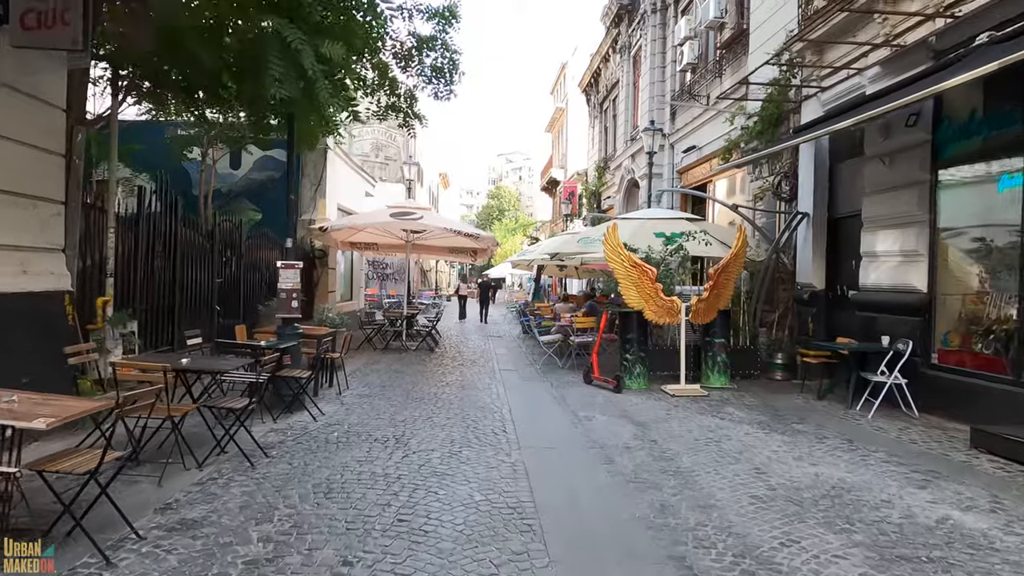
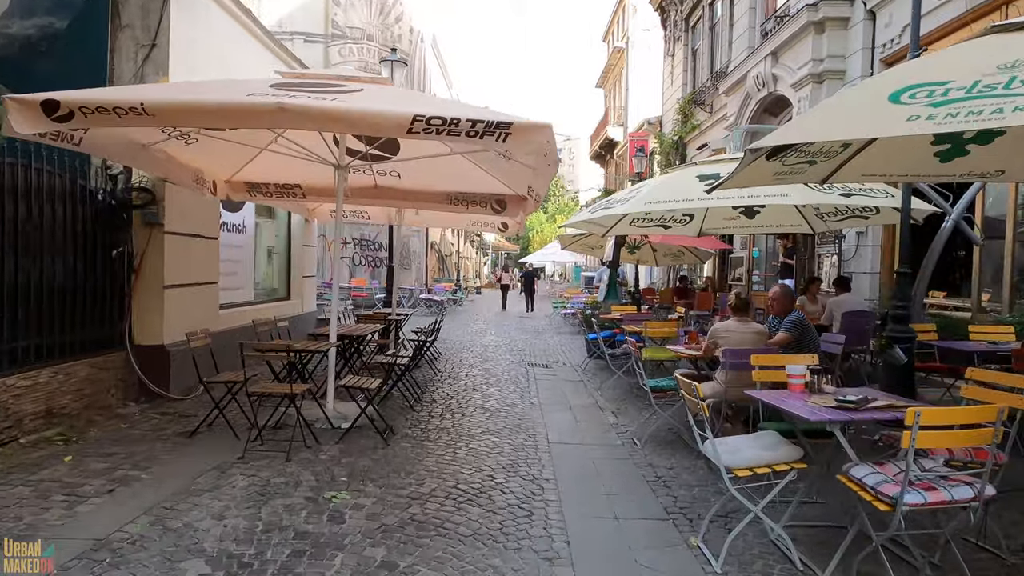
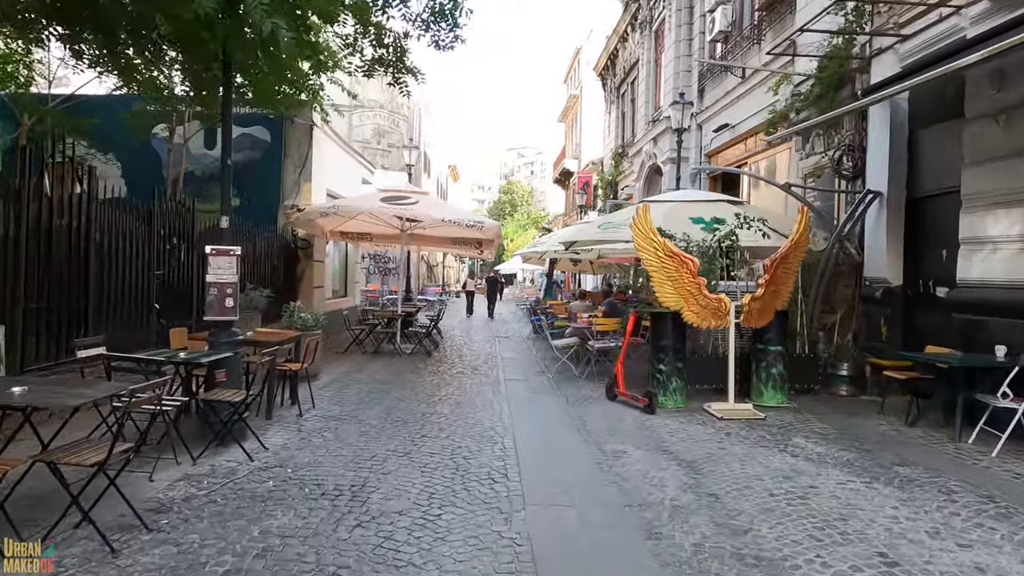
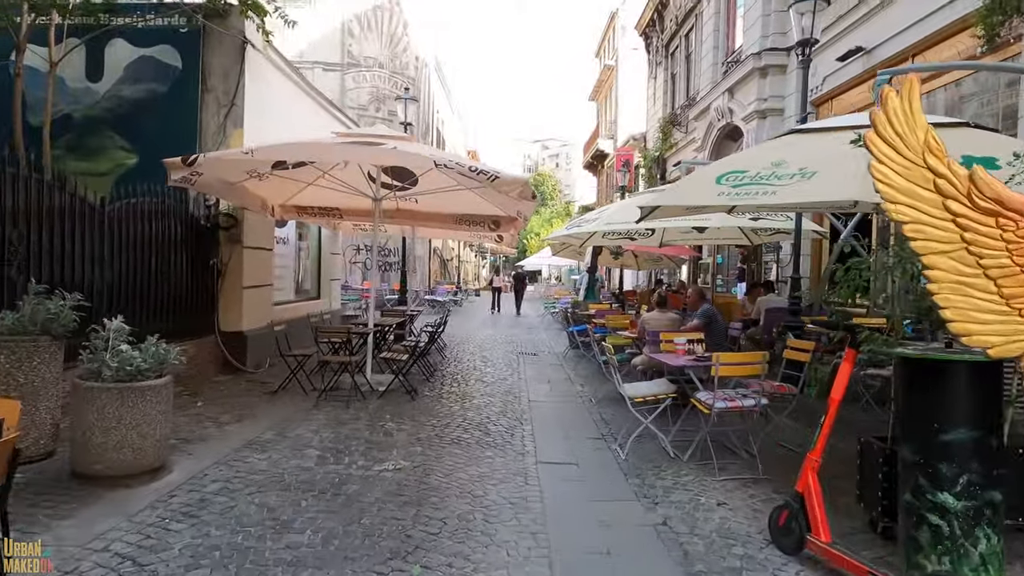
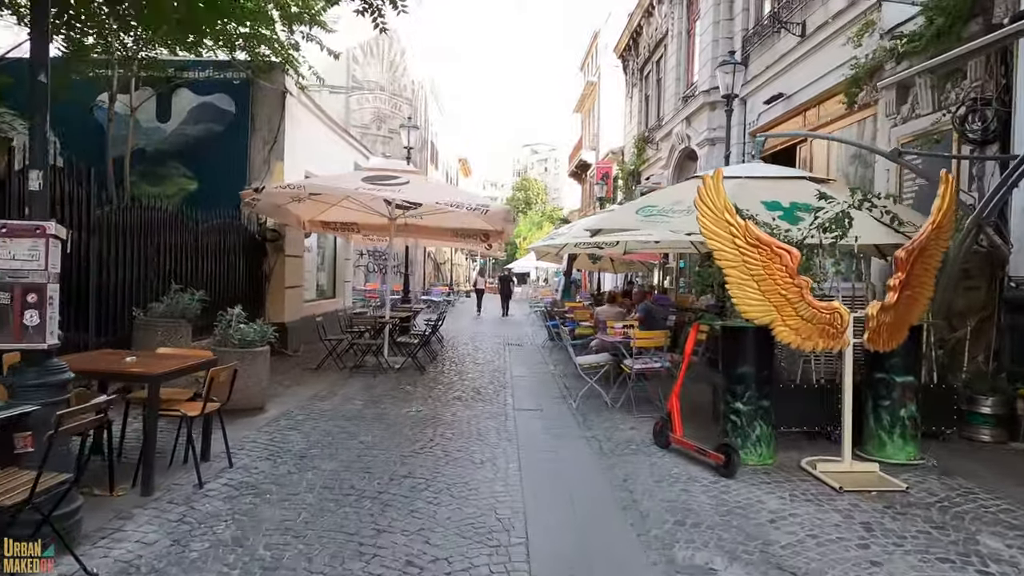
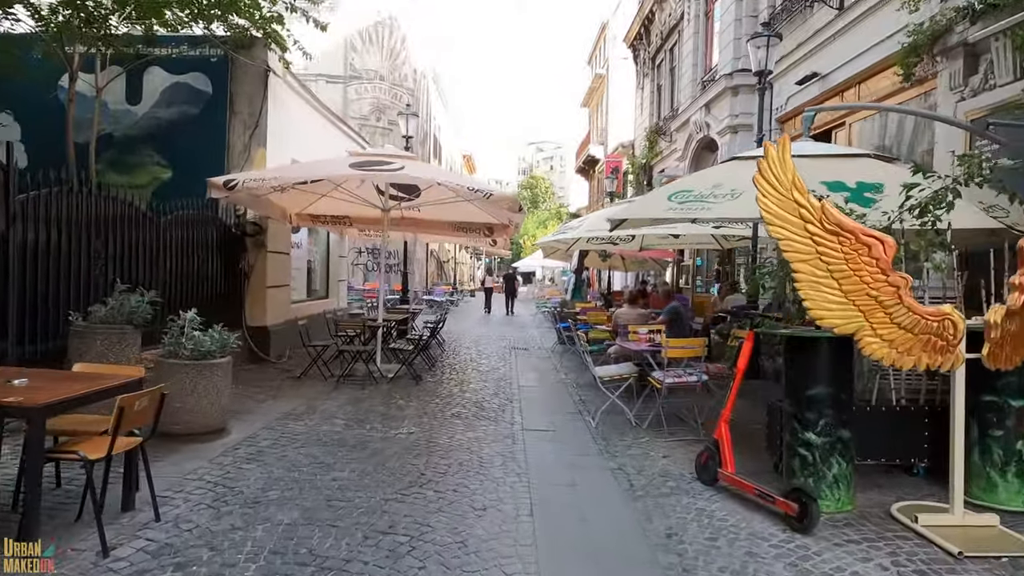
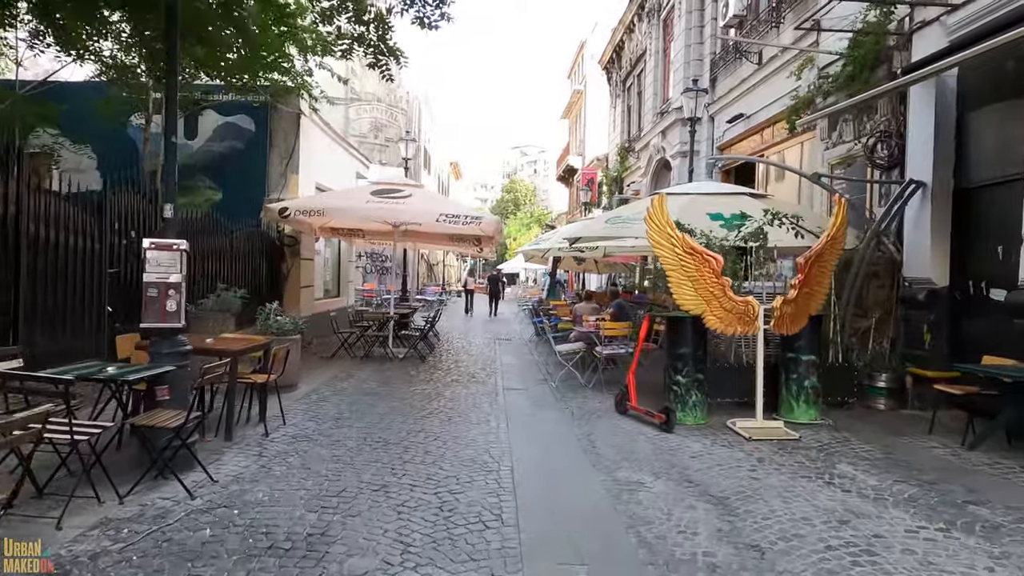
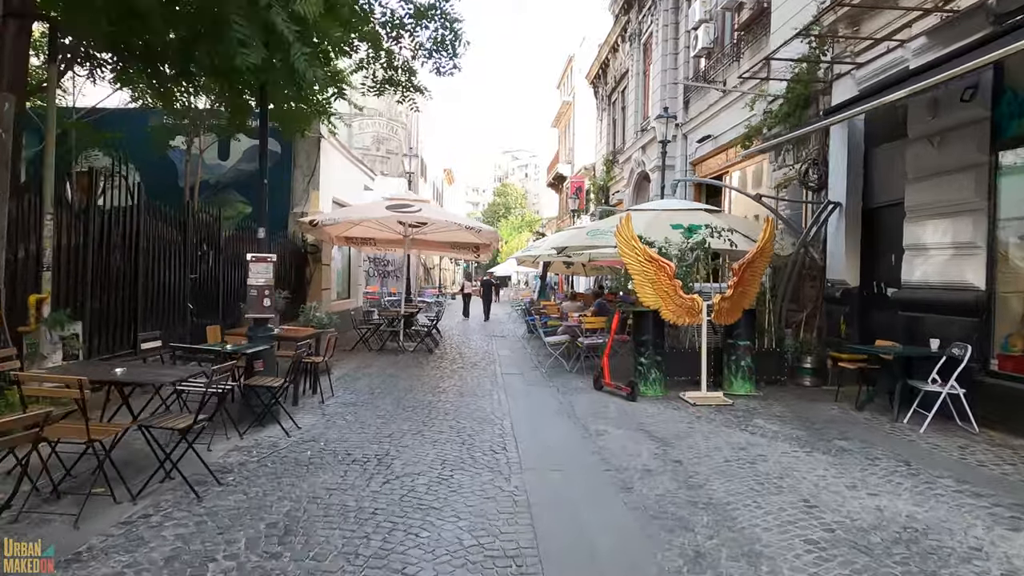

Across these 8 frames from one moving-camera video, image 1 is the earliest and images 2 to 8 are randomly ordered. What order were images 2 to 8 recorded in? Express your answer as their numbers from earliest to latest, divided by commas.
8, 3, 7, 5, 6, 4, 2
